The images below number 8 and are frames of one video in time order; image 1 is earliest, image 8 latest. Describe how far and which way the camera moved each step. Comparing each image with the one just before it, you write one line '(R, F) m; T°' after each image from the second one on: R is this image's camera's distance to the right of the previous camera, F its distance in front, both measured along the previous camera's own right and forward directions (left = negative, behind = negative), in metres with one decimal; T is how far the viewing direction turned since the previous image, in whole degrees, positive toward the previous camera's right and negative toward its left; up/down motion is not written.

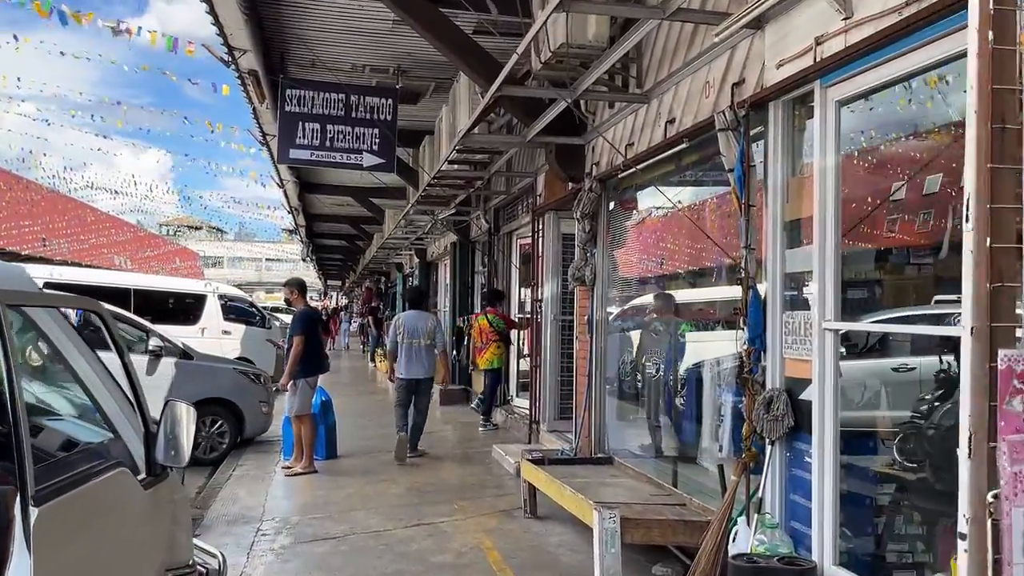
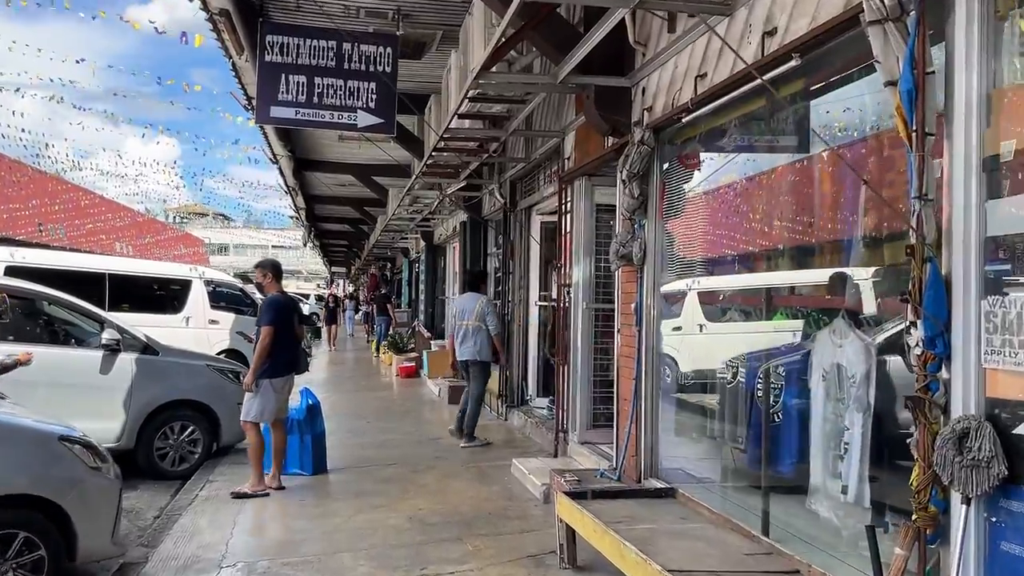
(-0.1, +1.3) m; -1°
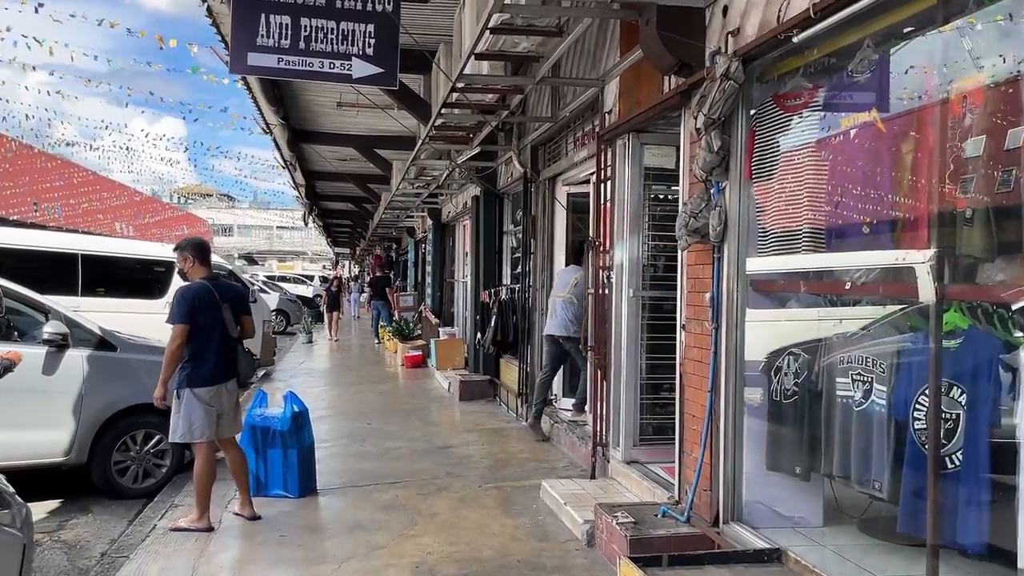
(-0.1, +1.2) m; 0°
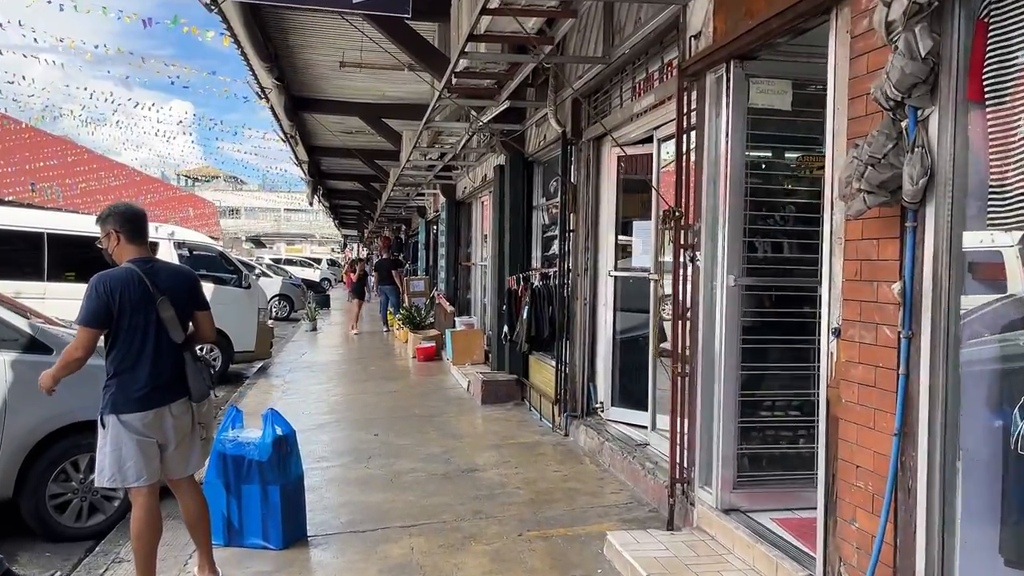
(-0.2, +1.3) m; -1°
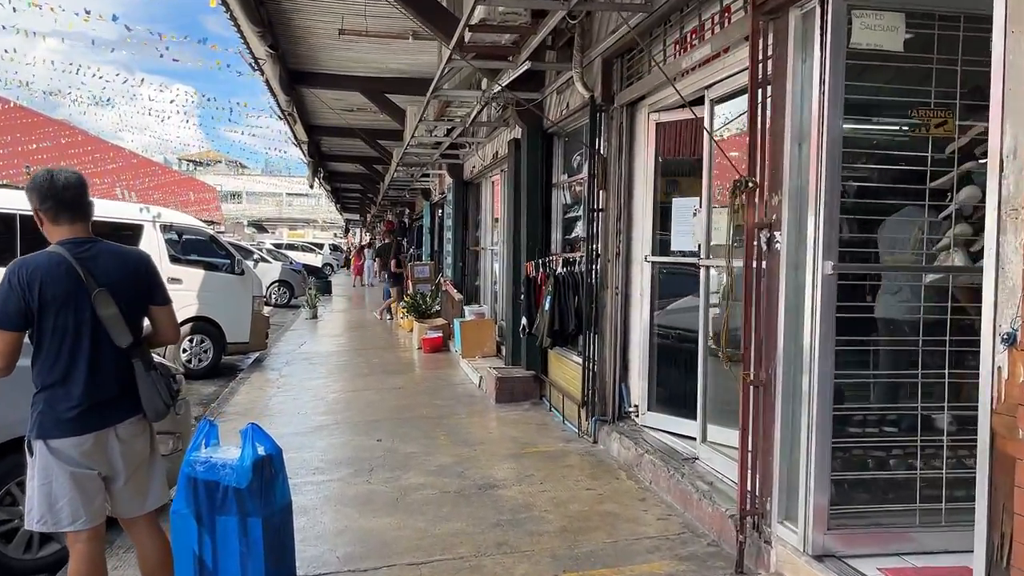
(-0.1, +0.7) m; 0°
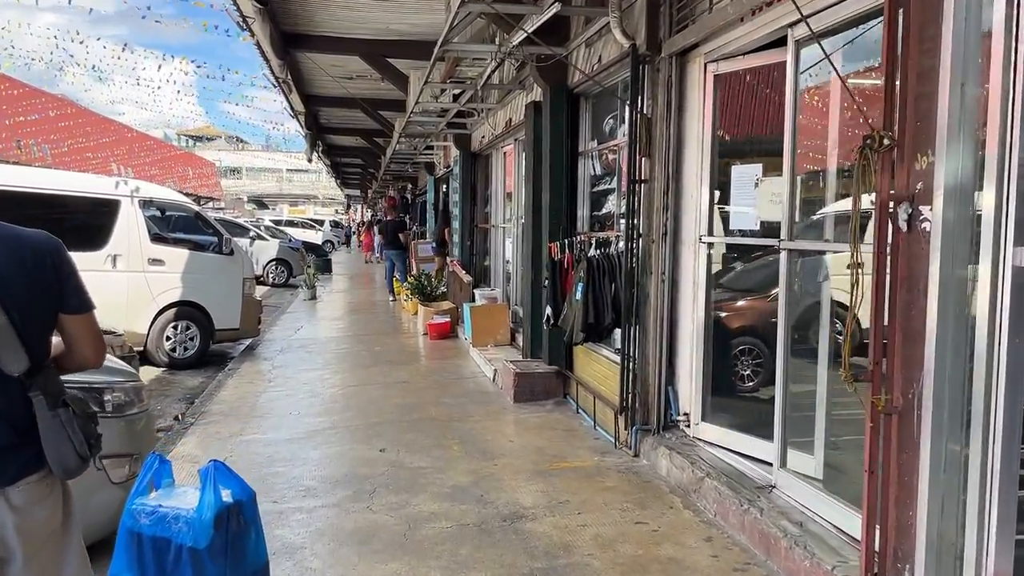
(-0.1, +0.8) m; 0°
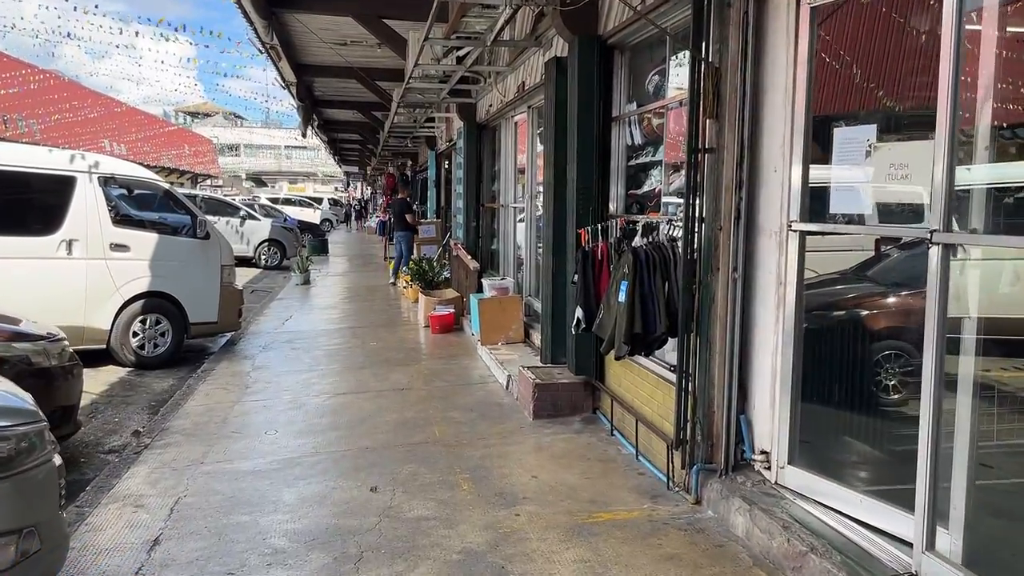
(-0.1, +1.0) m; 0°
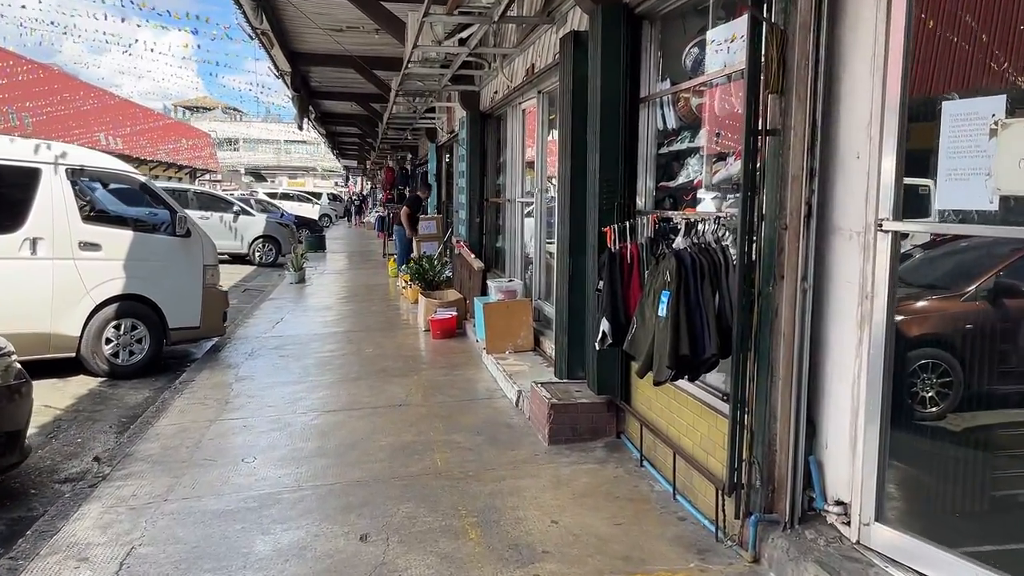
(-0.1, +0.7) m; 0°
